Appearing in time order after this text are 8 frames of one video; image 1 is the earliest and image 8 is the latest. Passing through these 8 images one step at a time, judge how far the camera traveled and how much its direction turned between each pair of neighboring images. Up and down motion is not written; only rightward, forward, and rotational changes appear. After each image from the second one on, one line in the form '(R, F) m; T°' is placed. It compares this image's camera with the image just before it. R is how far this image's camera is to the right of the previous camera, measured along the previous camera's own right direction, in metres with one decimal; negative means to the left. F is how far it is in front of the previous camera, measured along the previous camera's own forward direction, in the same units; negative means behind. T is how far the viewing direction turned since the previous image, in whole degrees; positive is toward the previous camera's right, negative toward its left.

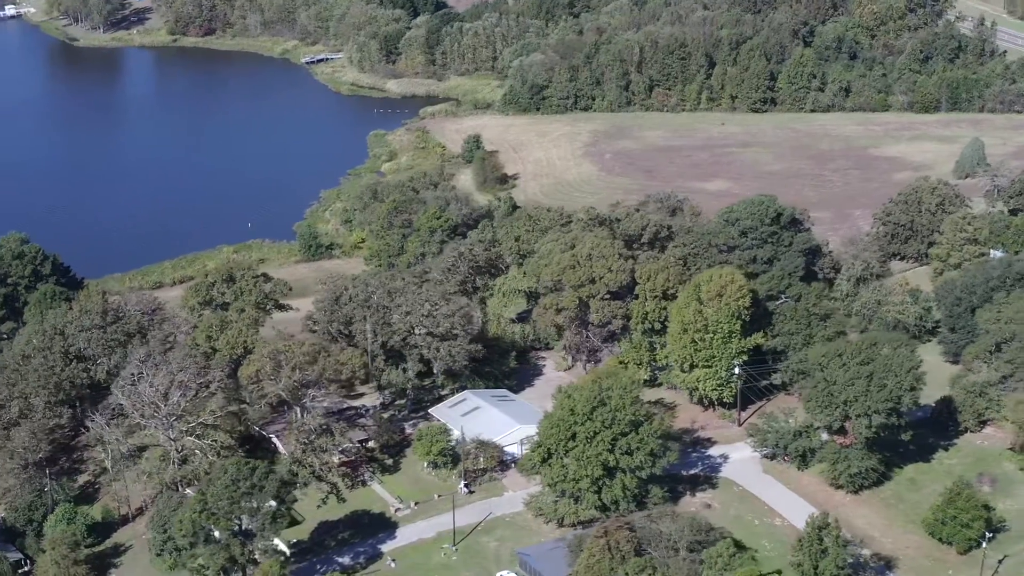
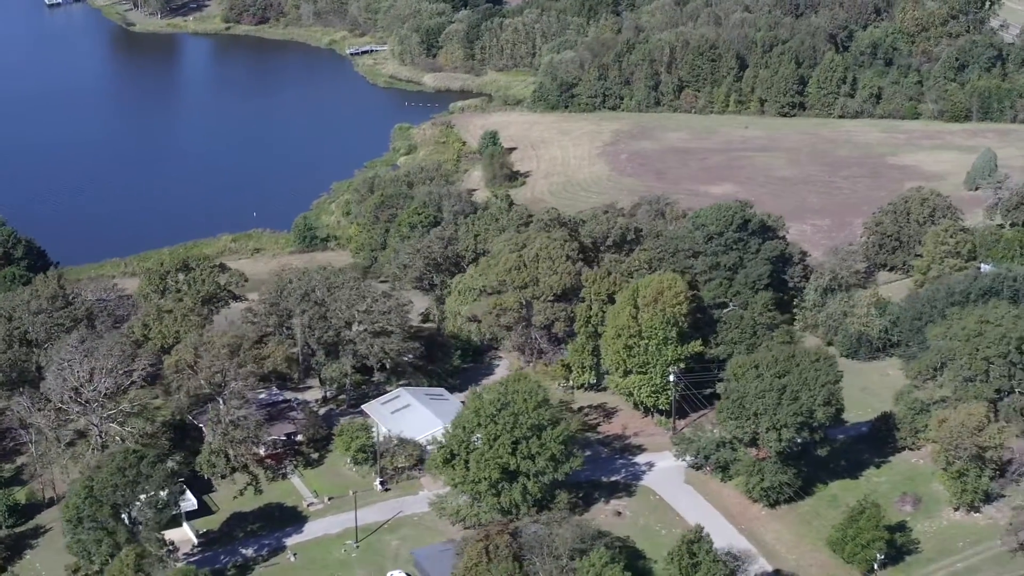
(+3.0, +0.3) m; -4°
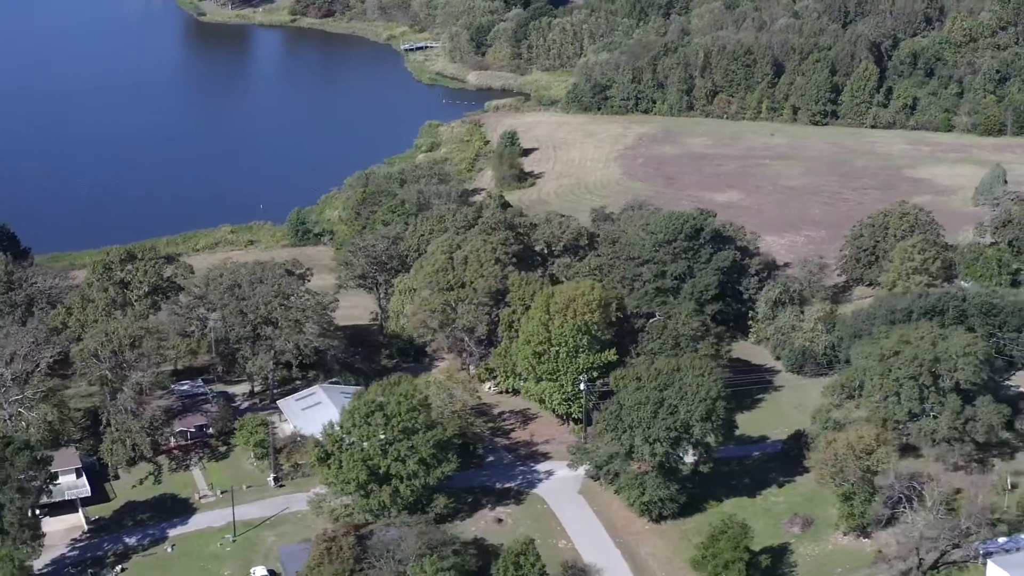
(+3.9, +0.3) m; -5°
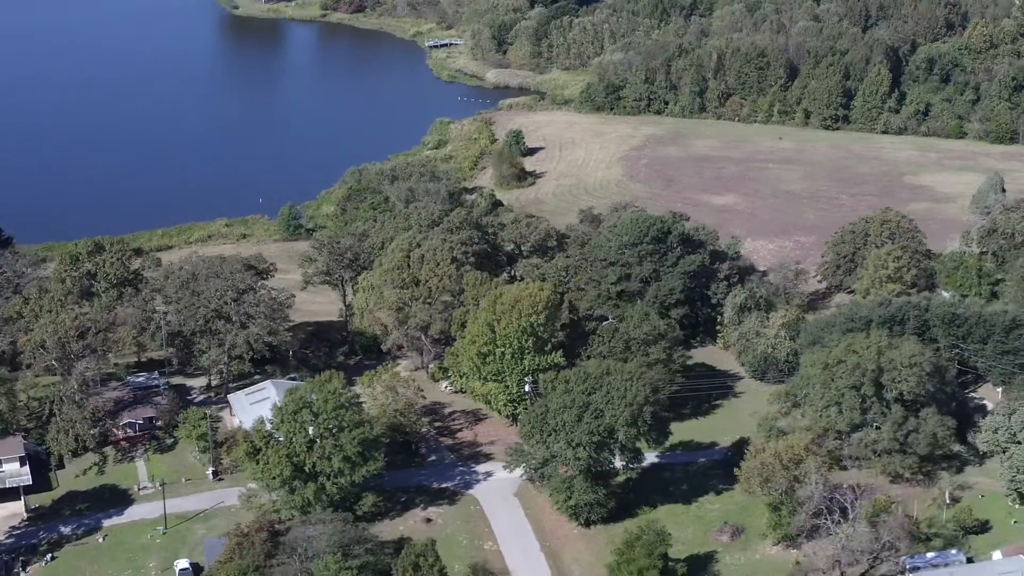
(+2.1, +0.1) m; -3°
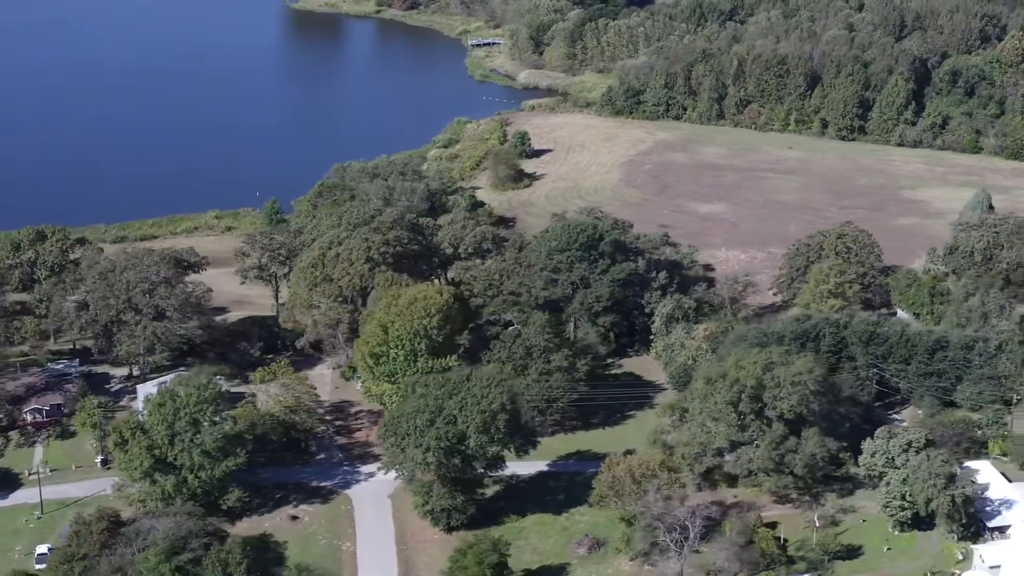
(+3.9, +0.3) m; -5°
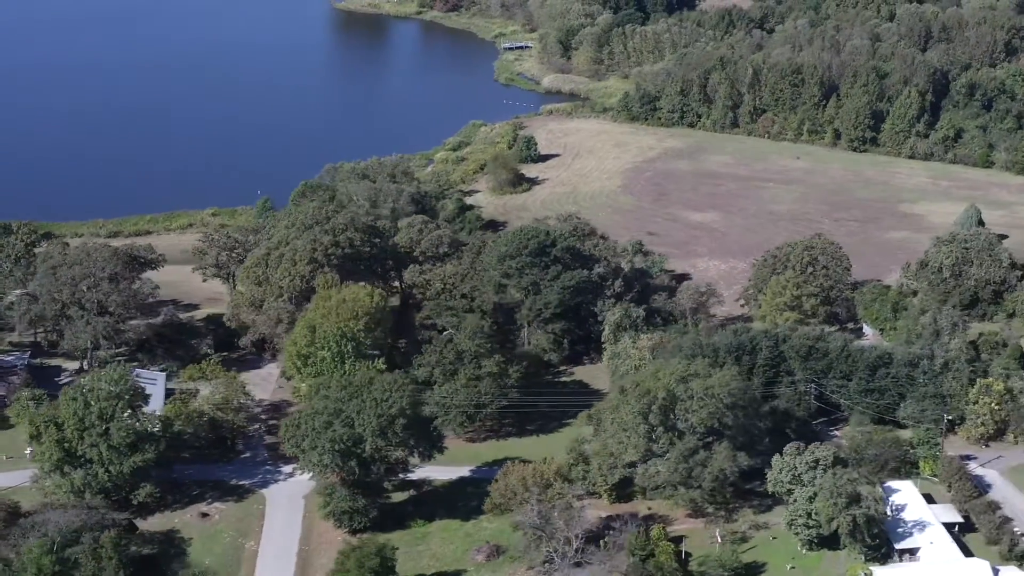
(+2.8, +0.1) m; -4°
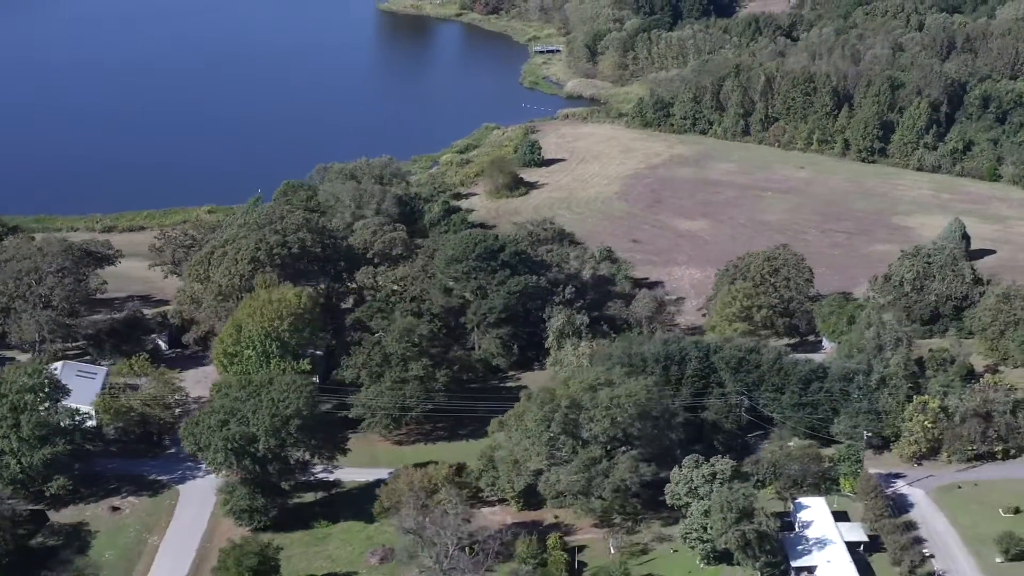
(+2.9, +0.1) m; -4°
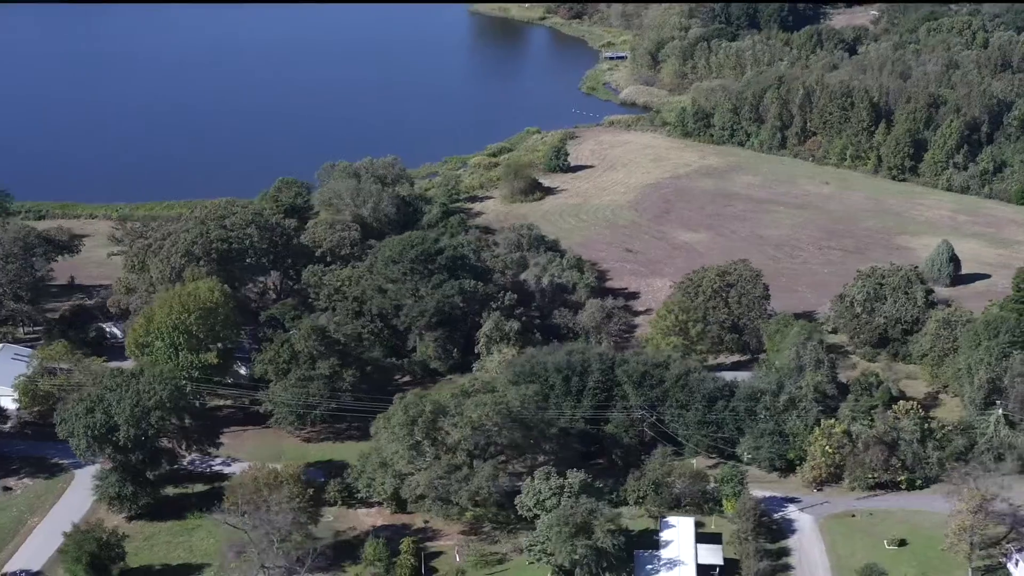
(+4.6, +0.3) m; -7°
